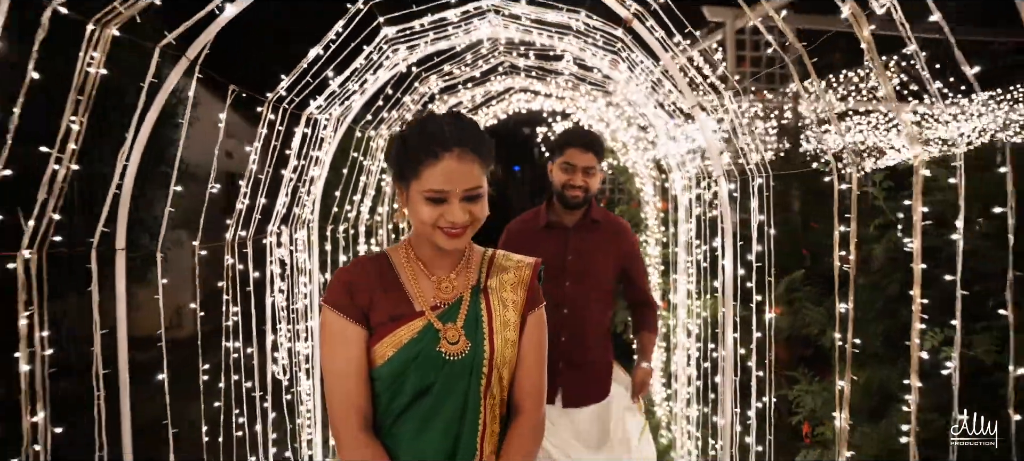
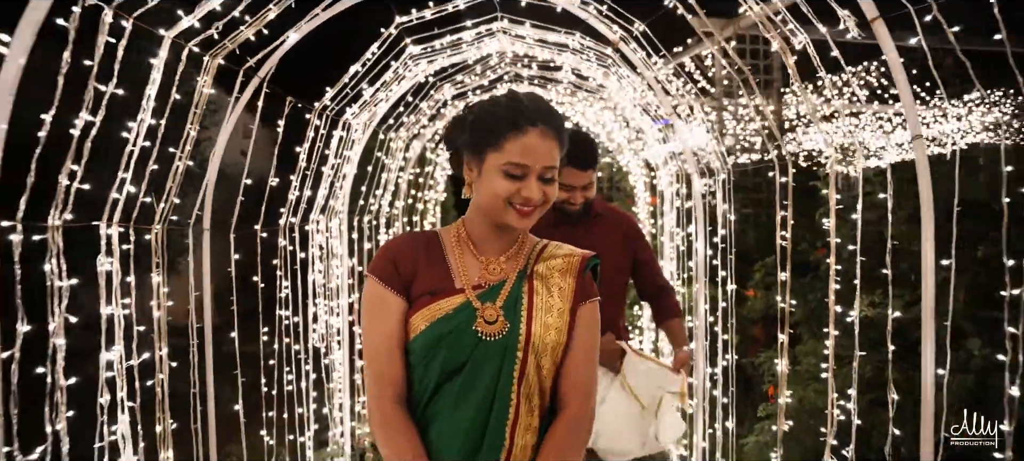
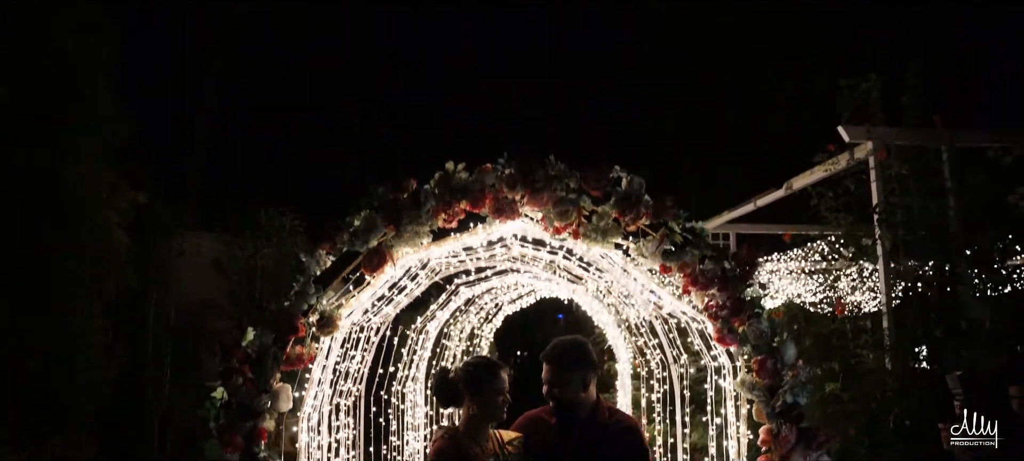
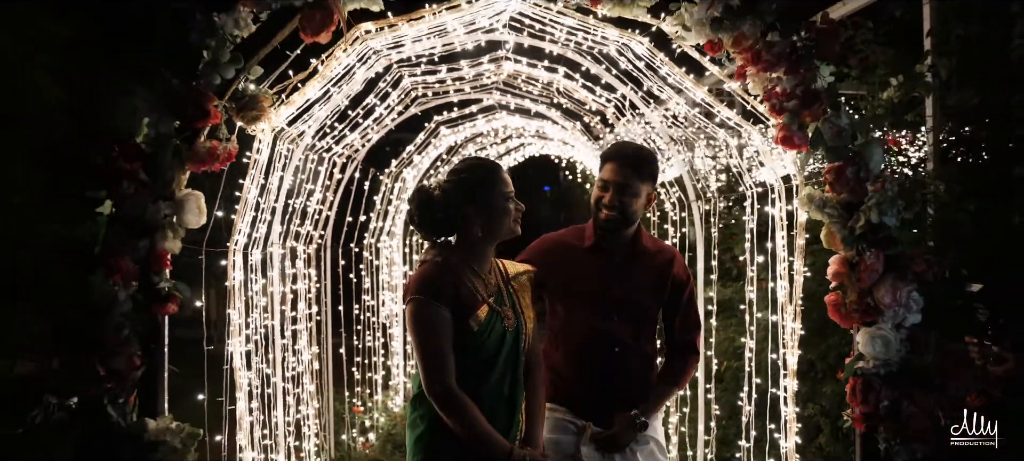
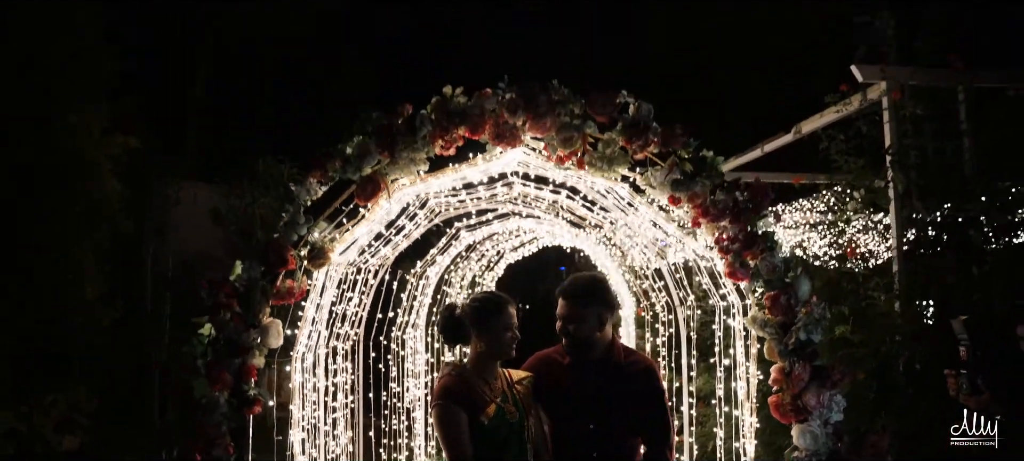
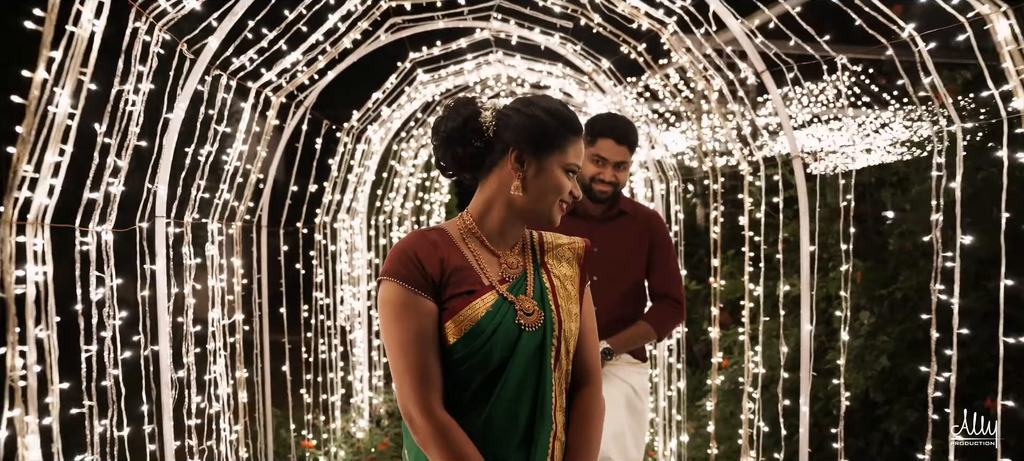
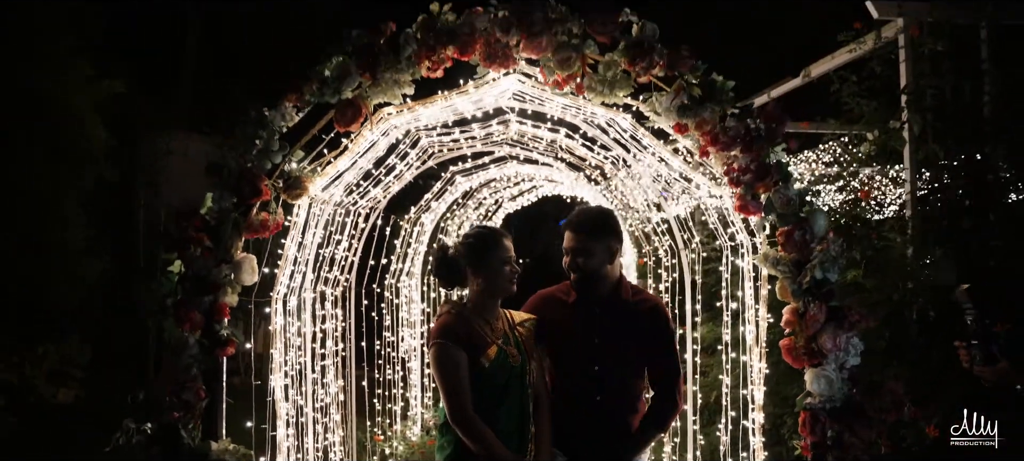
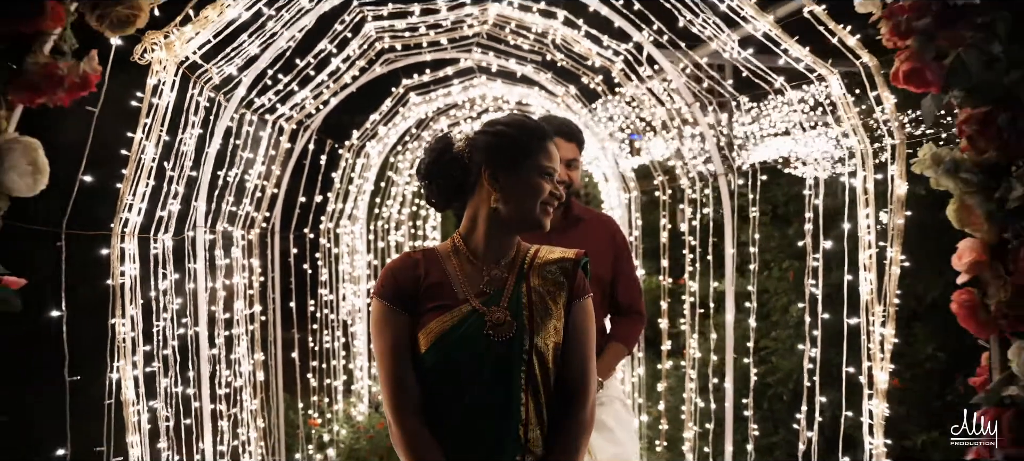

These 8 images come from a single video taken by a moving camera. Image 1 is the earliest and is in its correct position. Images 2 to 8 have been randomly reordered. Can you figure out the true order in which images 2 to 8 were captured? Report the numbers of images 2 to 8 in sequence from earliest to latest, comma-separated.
2, 6, 8, 4, 7, 5, 3
